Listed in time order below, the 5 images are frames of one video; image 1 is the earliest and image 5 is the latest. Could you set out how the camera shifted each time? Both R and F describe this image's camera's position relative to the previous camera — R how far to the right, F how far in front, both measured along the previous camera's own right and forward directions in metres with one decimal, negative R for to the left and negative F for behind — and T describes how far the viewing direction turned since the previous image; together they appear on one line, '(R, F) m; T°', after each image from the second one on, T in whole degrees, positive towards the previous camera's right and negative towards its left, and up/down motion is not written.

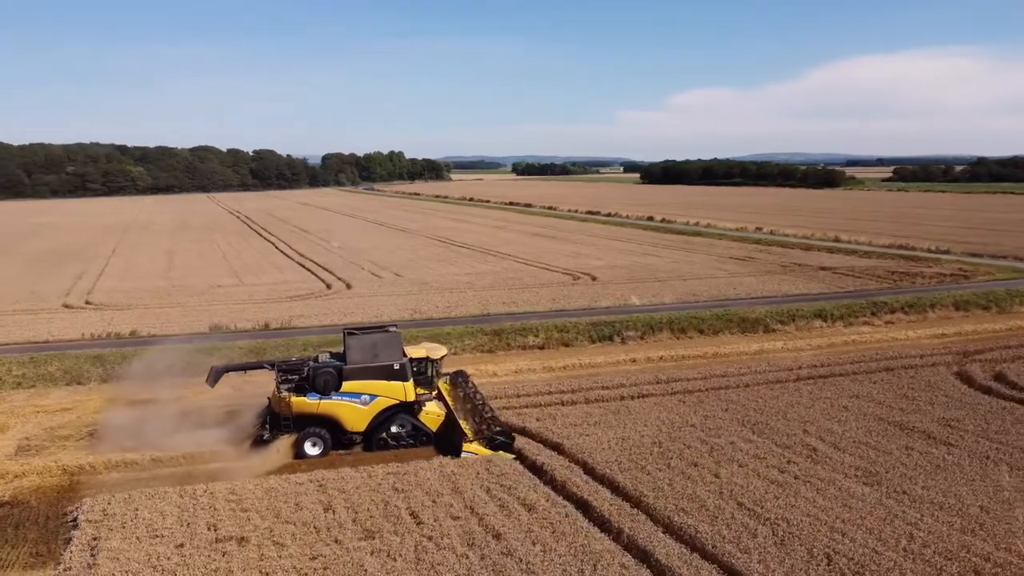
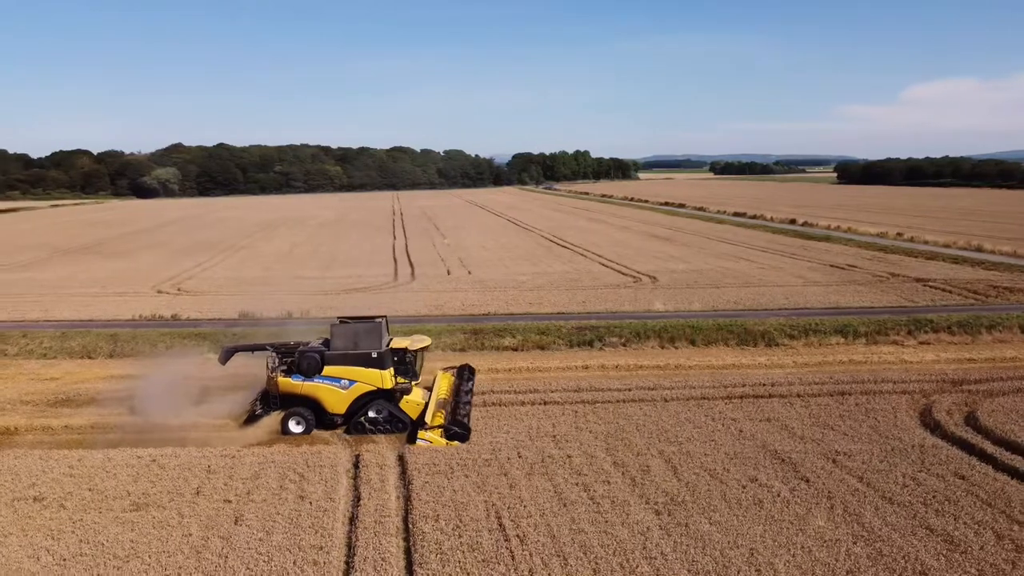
(+6.5, +0.8) m; -15°
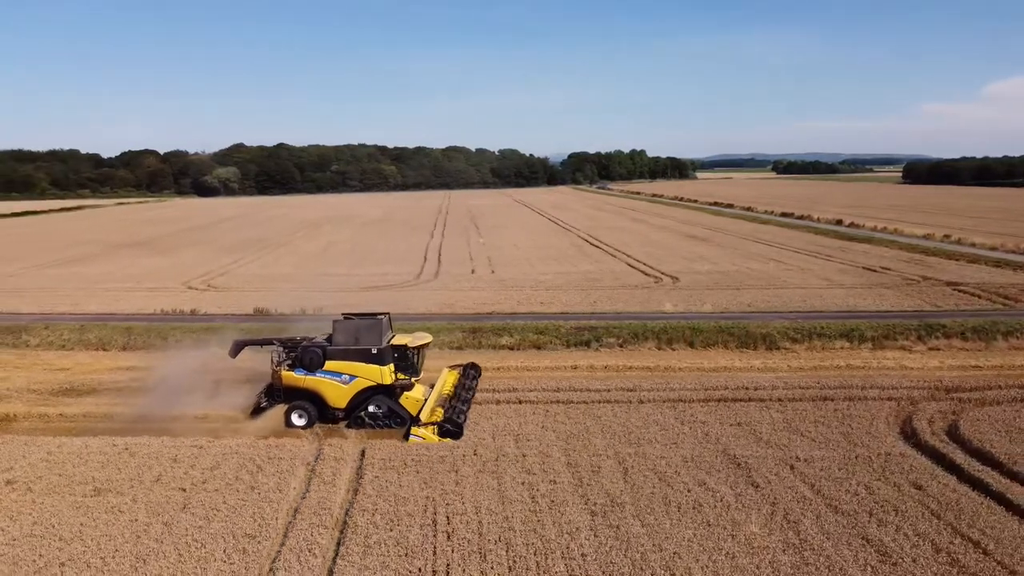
(+1.8, 0.0) m; -4°
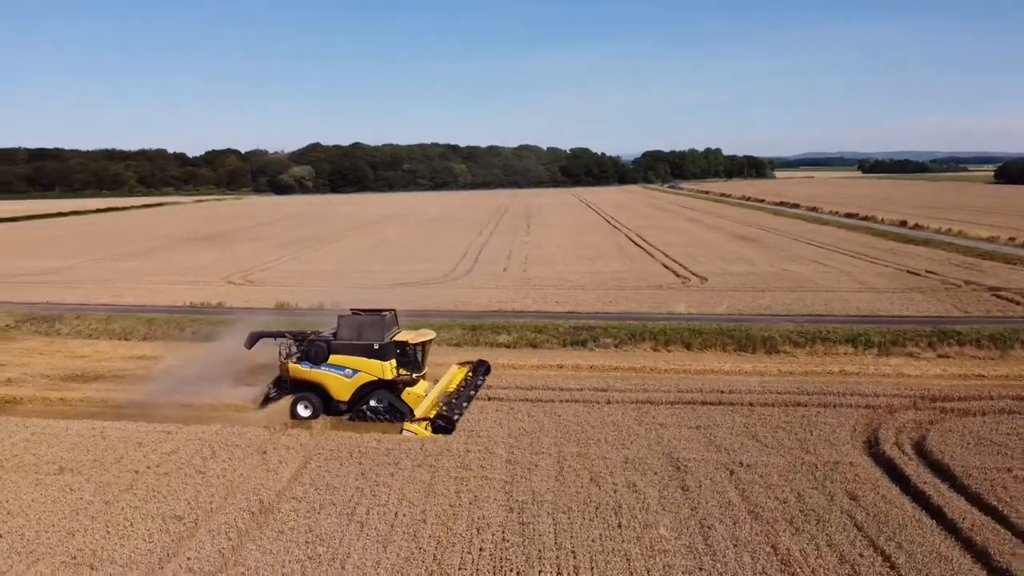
(+2.4, -0.1) m; -6°
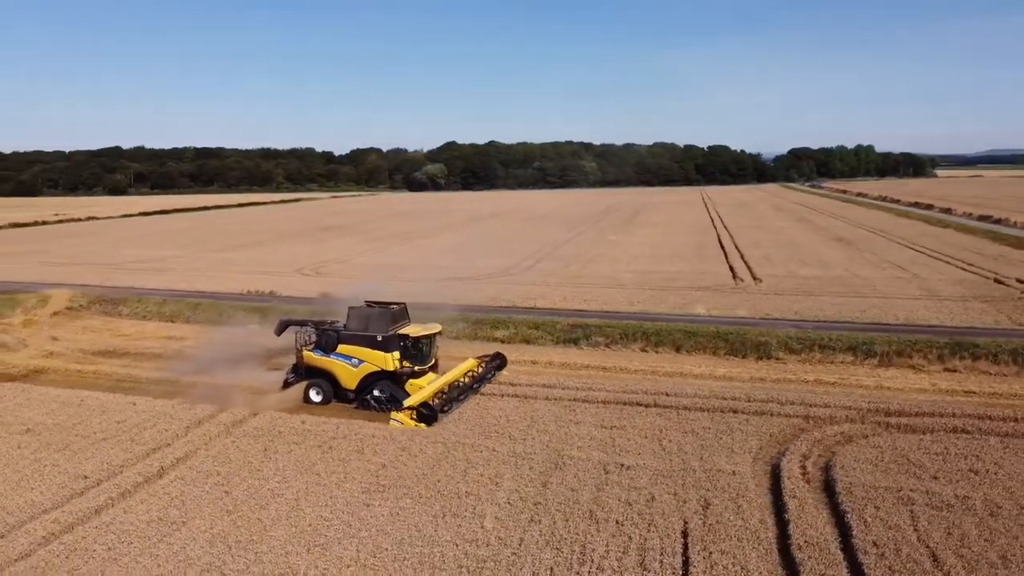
(+4.5, 0.0) m; -11°
